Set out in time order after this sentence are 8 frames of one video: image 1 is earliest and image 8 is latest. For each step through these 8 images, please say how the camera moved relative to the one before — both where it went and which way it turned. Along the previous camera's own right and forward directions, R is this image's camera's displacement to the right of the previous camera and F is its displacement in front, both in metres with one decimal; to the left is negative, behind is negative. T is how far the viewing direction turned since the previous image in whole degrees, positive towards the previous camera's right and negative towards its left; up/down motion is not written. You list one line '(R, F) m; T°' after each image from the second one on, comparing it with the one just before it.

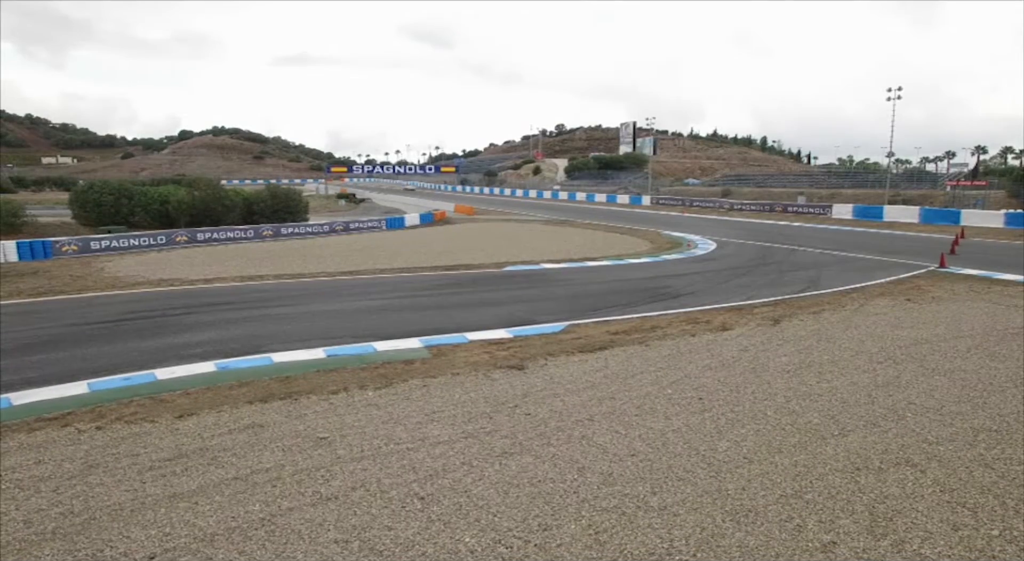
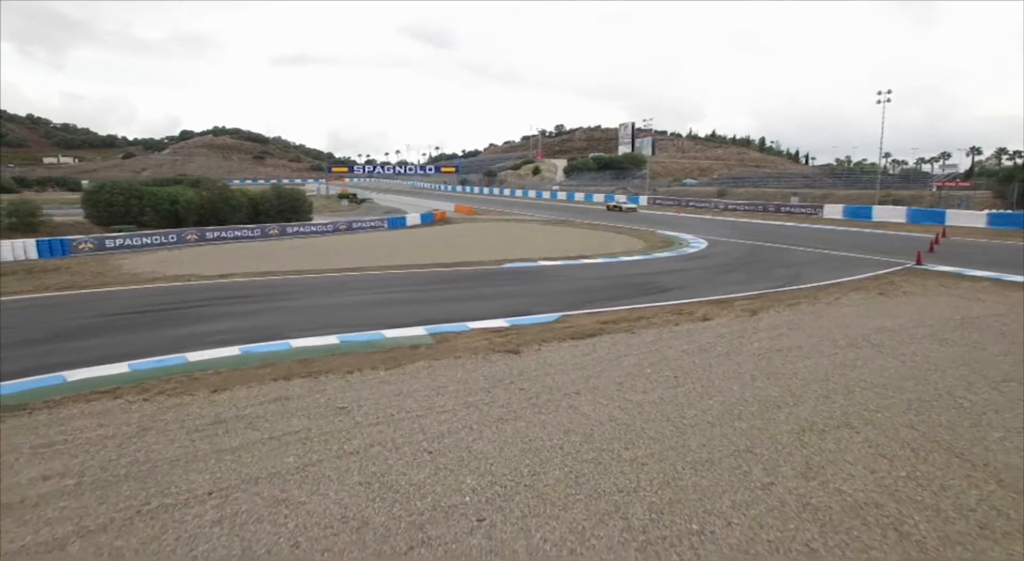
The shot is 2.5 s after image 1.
(0.0, -0.8) m; 0°
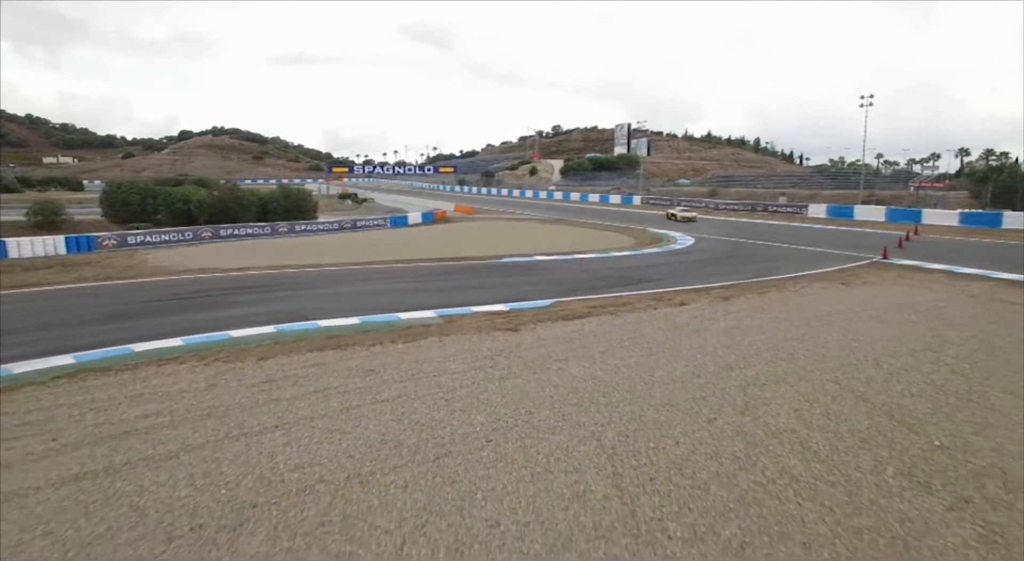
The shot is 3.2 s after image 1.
(0.0, -1.4) m; 0°
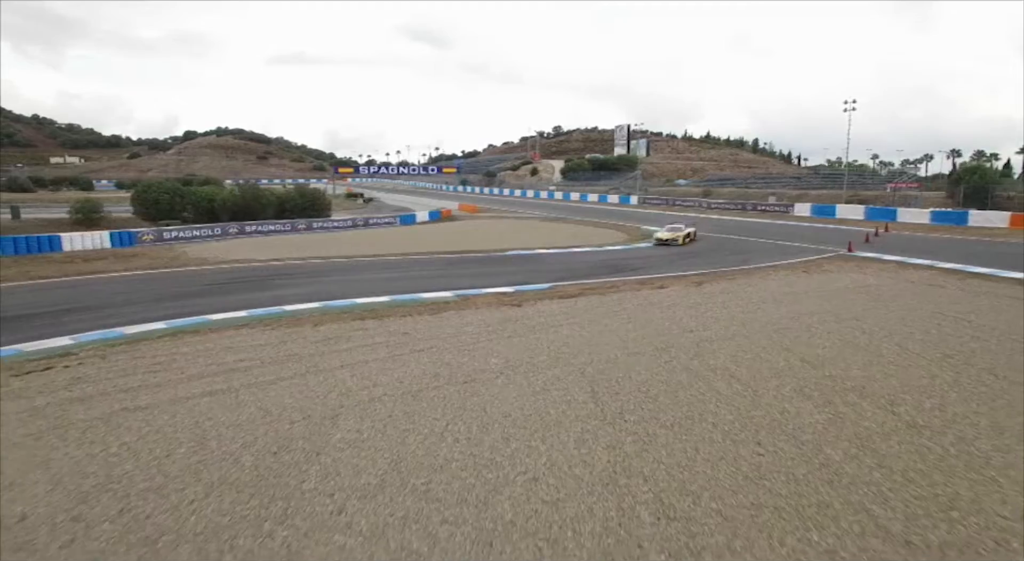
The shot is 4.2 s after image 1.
(-0.1, -2.1) m; 0°
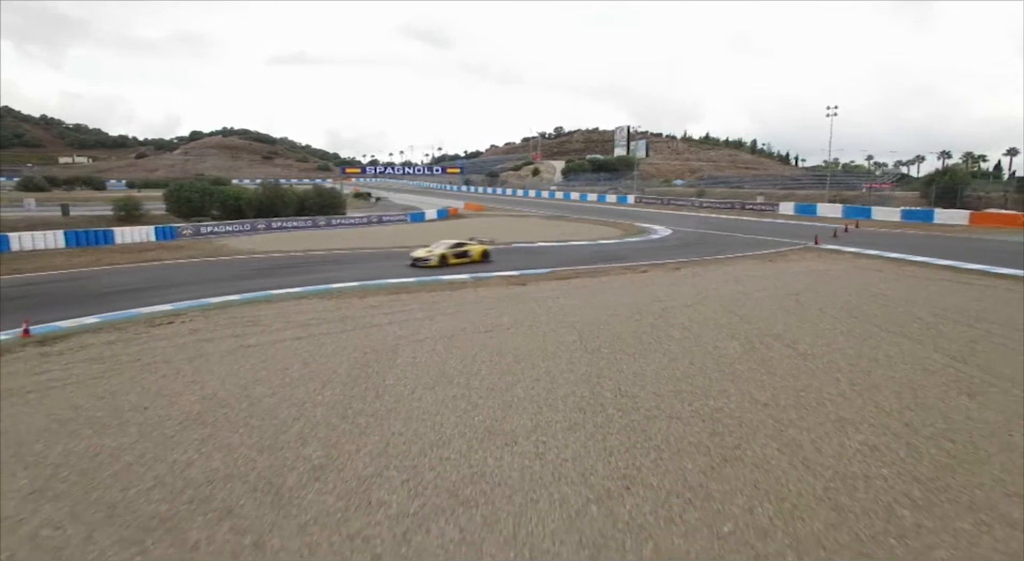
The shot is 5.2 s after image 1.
(-0.1, -2.5) m; 0°
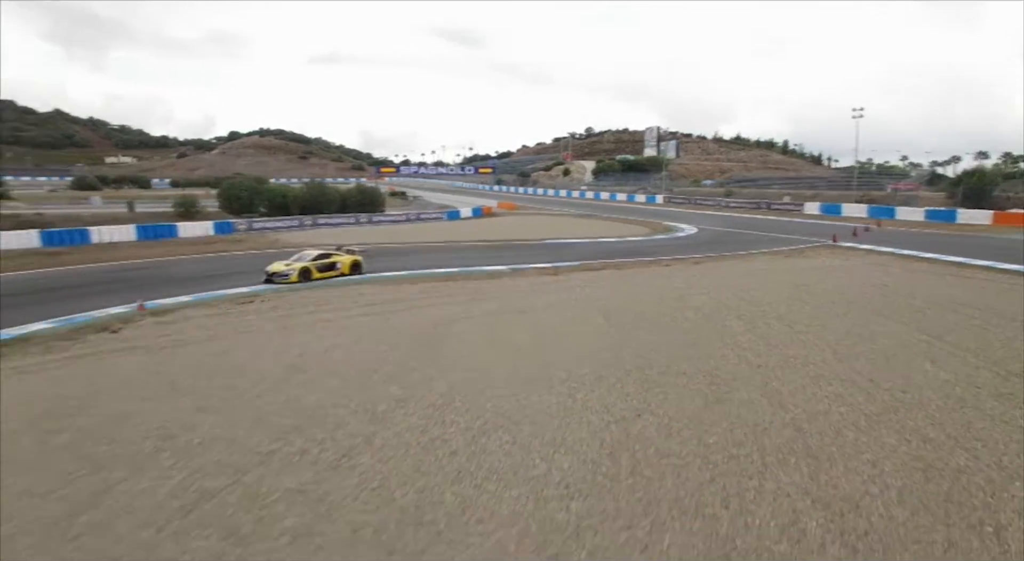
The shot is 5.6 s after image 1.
(-0.1, -1.5) m; -2°
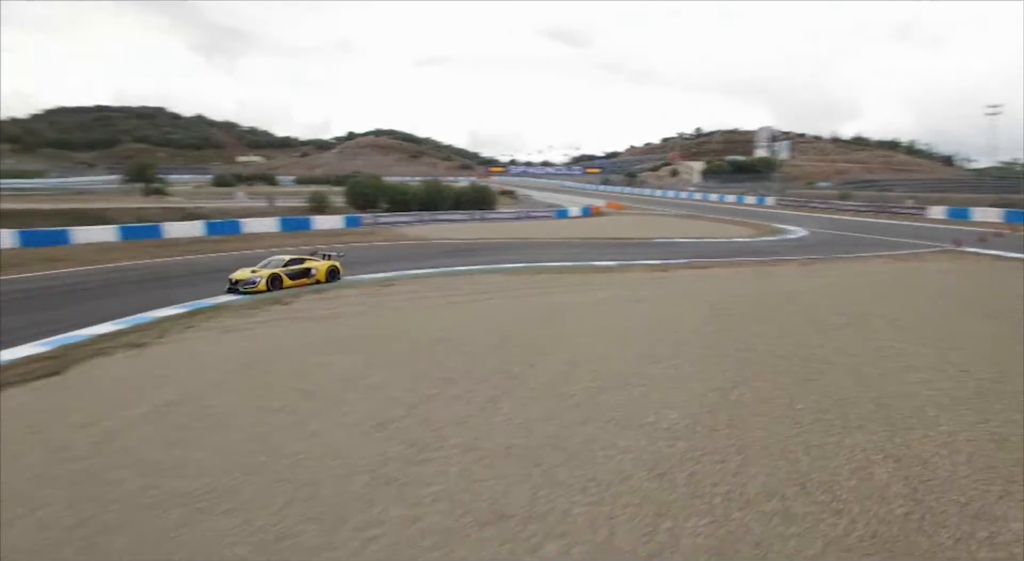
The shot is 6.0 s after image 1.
(-0.1, -1.2) m; -8°
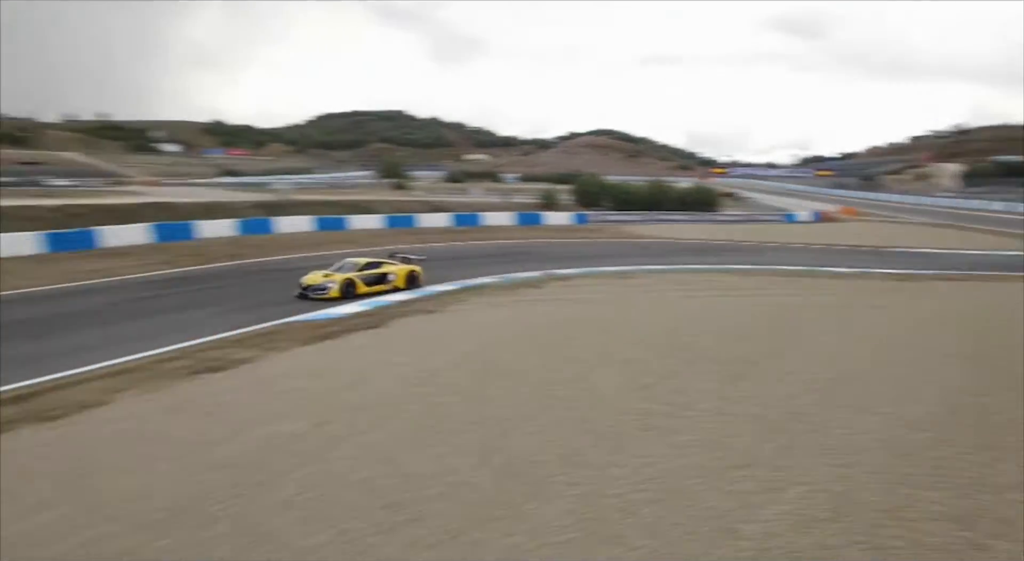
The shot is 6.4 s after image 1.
(-0.3, -1.2) m; -17°
